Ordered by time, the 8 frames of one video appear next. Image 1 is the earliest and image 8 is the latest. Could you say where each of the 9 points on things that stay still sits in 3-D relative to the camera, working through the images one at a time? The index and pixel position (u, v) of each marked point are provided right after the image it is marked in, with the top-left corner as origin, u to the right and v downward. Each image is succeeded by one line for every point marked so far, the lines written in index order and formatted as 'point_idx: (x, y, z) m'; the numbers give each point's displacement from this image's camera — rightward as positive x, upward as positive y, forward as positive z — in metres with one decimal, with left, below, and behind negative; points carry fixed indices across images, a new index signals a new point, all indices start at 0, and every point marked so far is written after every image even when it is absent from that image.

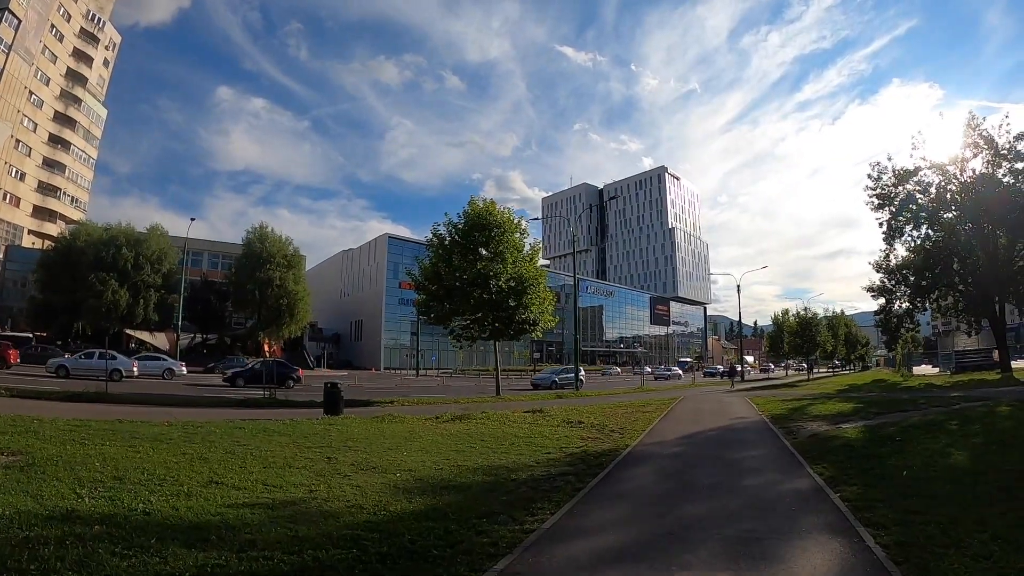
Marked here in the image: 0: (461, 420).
0: (-1.6, -3.6, +17.1) m
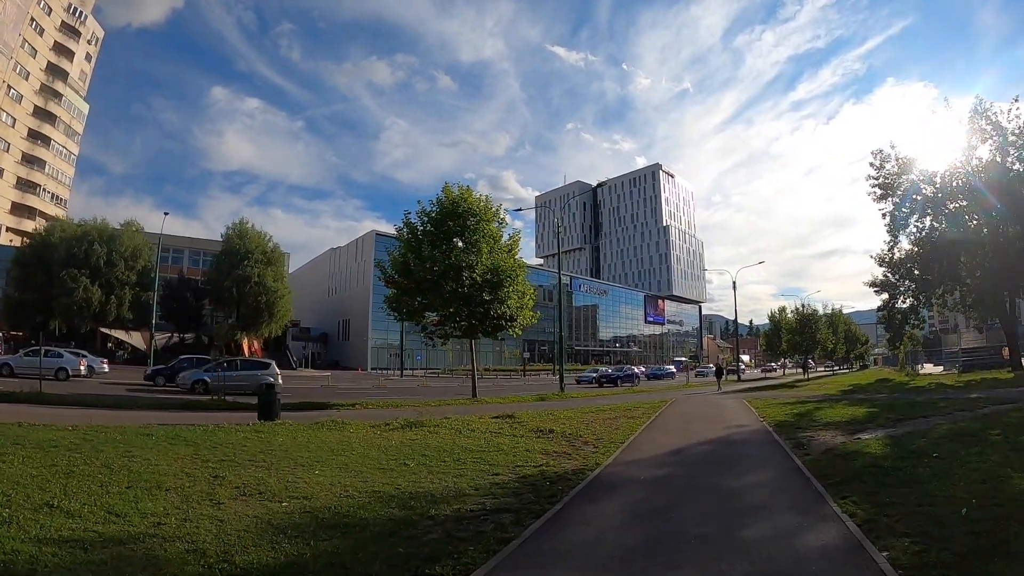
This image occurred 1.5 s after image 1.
0: (-2.5, -3.3, +14.7) m
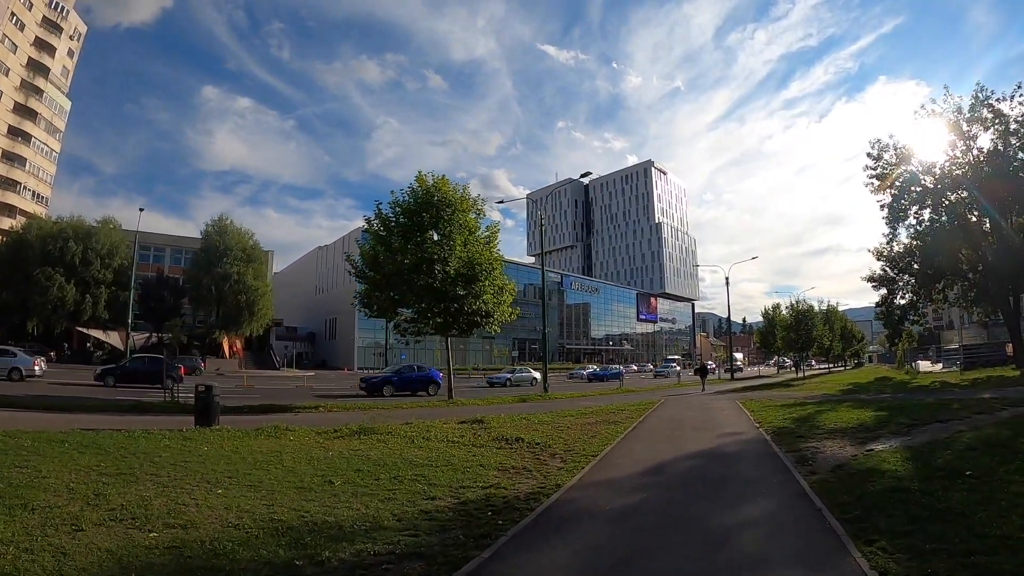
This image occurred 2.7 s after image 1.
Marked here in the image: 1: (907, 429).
0: (-3.3, -3.1, +13.1) m
1: (+7.0, -2.5, +11.0) m
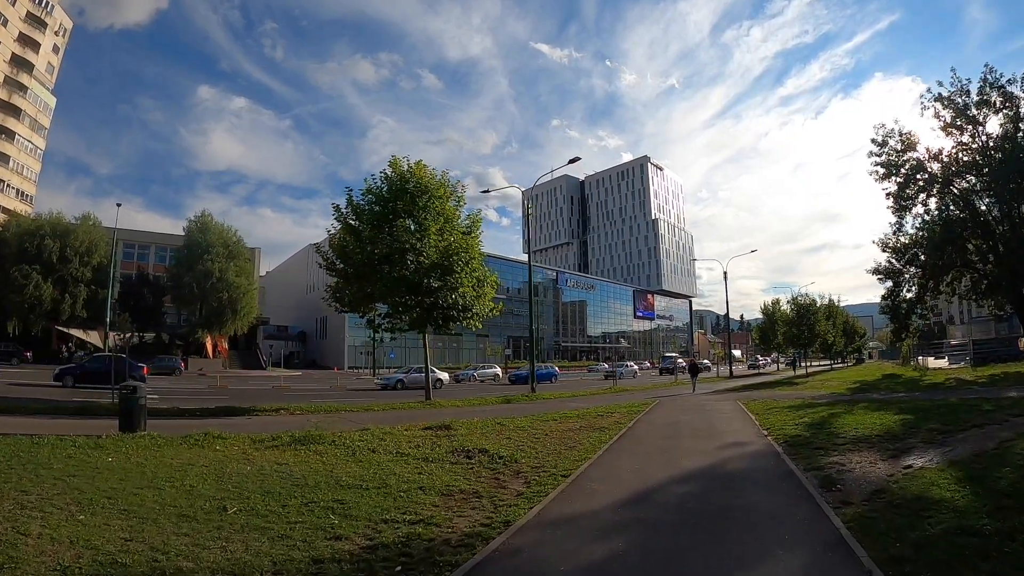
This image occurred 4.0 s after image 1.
0: (-3.9, -2.8, +11.2) m
1: (+6.4, -2.2, +9.2) m
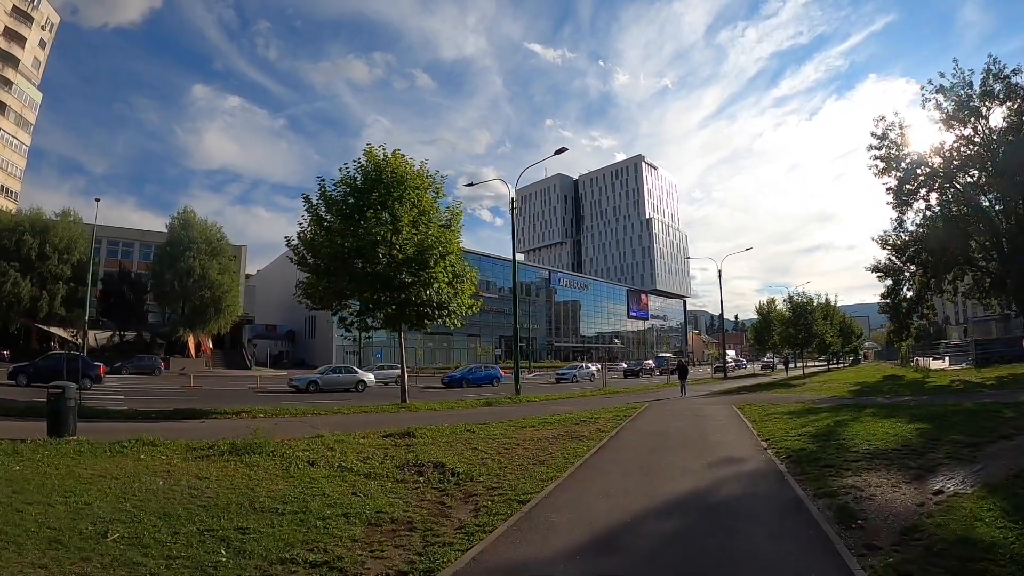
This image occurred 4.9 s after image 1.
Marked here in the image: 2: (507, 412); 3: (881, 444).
0: (-4.5, -2.7, +9.8) m
1: (+5.9, -2.1, +7.9) m
2: (-0.2, -3.5, +17.4) m
3: (+5.1, -2.1, +8.6) m
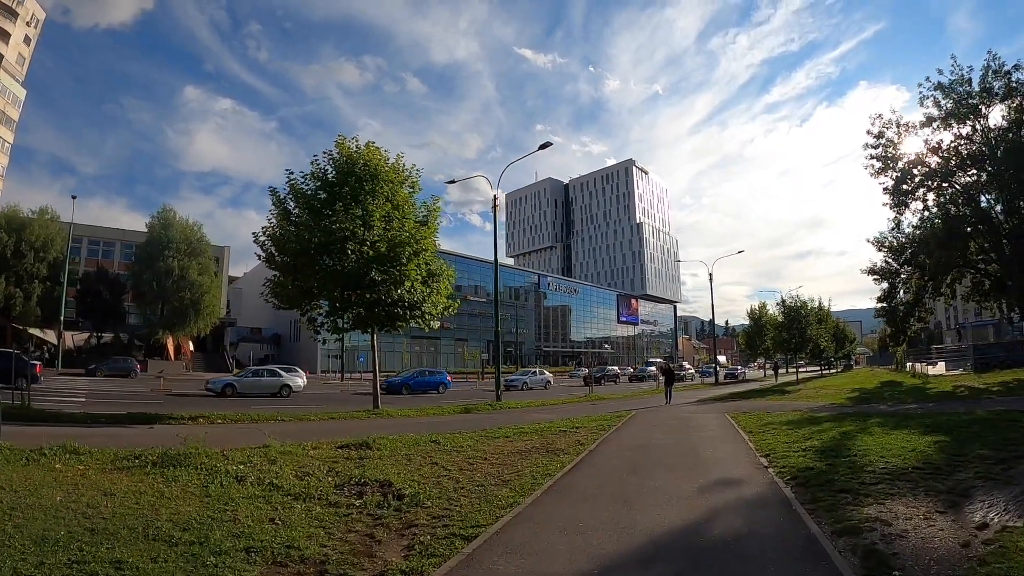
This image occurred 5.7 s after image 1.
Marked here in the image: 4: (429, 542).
0: (-5.0, -2.5, +8.5) m
1: (+5.4, -2.0, +6.8) m
2: (-0.8, -3.4, +16.2) m
3: (+4.6, -2.1, +7.4) m
4: (-0.6, -2.1, +5.0) m
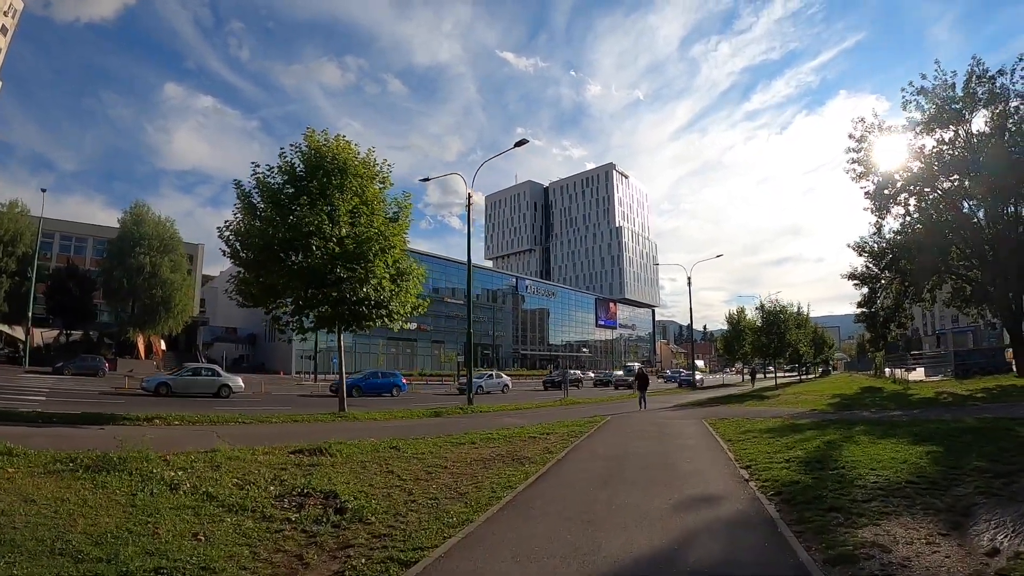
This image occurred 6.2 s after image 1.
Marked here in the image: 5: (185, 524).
0: (-5.5, -2.4, +7.6) m
1: (+4.9, -2.0, +6.2) m
2: (-1.5, -3.4, +15.4) m
3: (+4.1, -2.0, +6.8) m
4: (-1.0, -1.9, +4.2) m
5: (-3.0, -2.2, +5.5) m
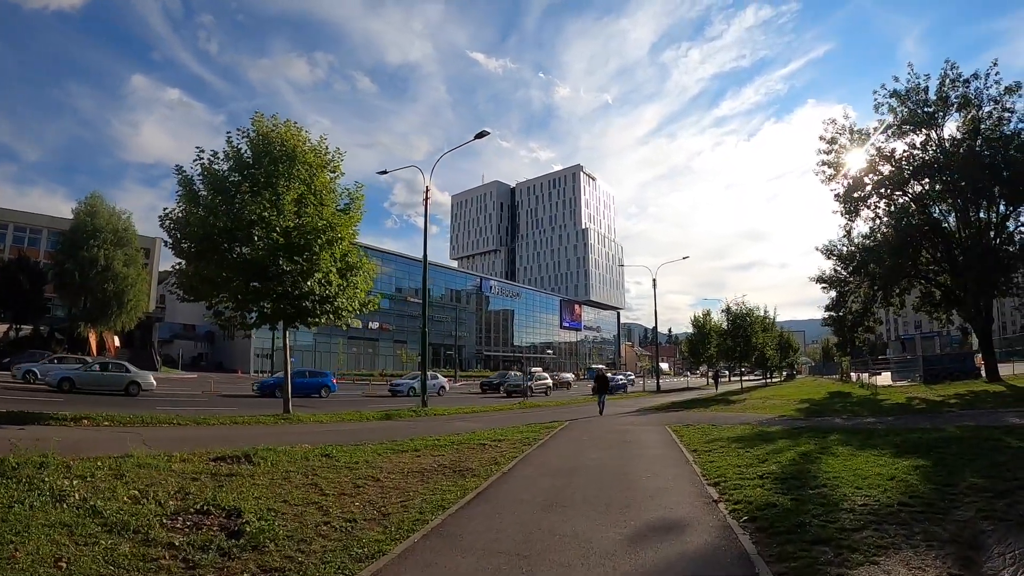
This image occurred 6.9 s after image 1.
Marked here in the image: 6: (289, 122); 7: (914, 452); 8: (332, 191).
0: (-6.1, -2.2, +6.3) m
1: (+4.3, -1.9, +5.3) m
2: (-2.6, -3.2, +14.2) m
3: (+3.5, -1.9, +5.9) m
4: (-1.5, -1.8, +3.1) m
5: (-3.5, -2.0, +4.3) m
6: (-6.7, +5.2, +18.9) m
7: (+5.2, -2.2, +8.2) m
8: (-5.3, +3.1, +18.7) m
